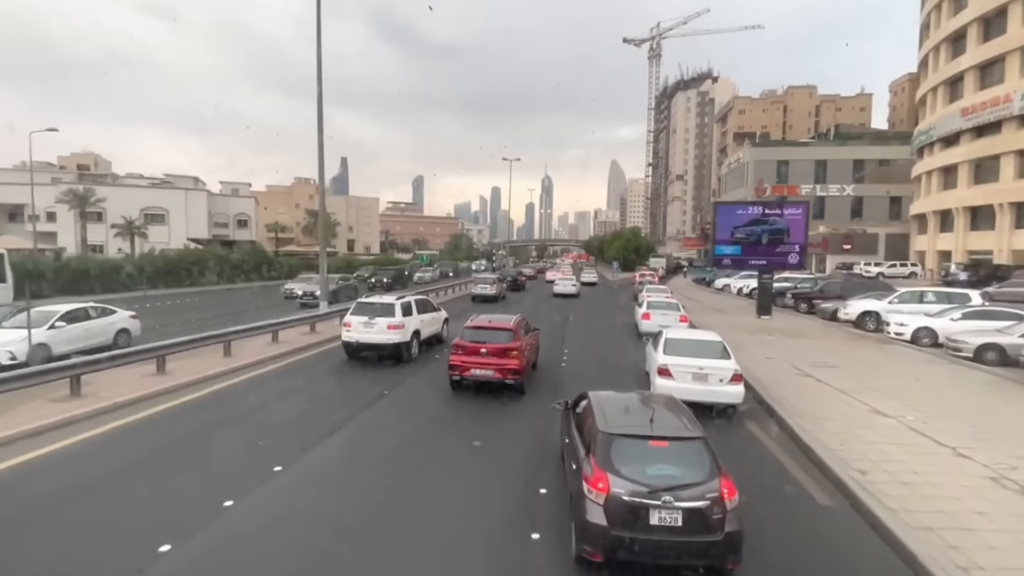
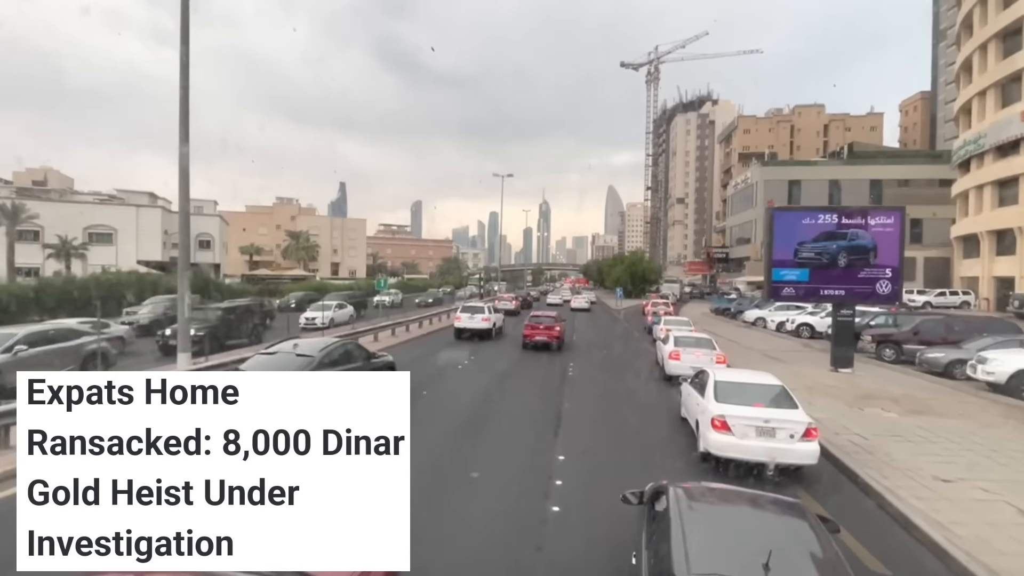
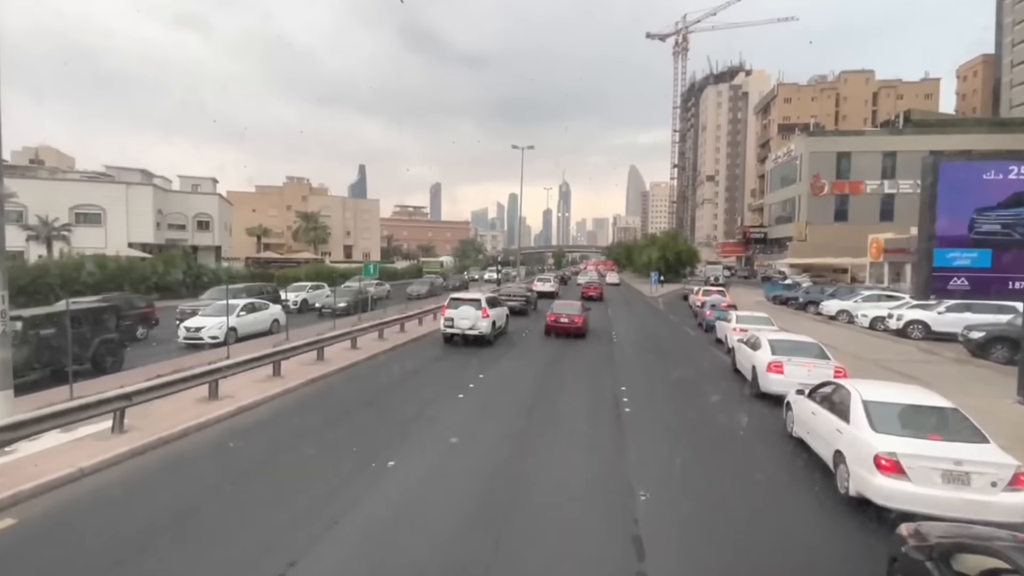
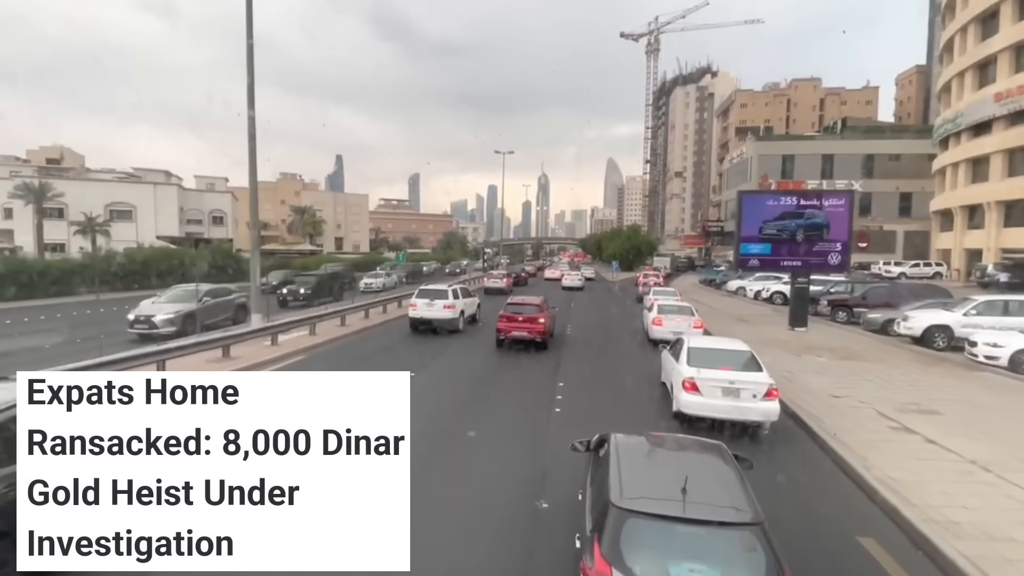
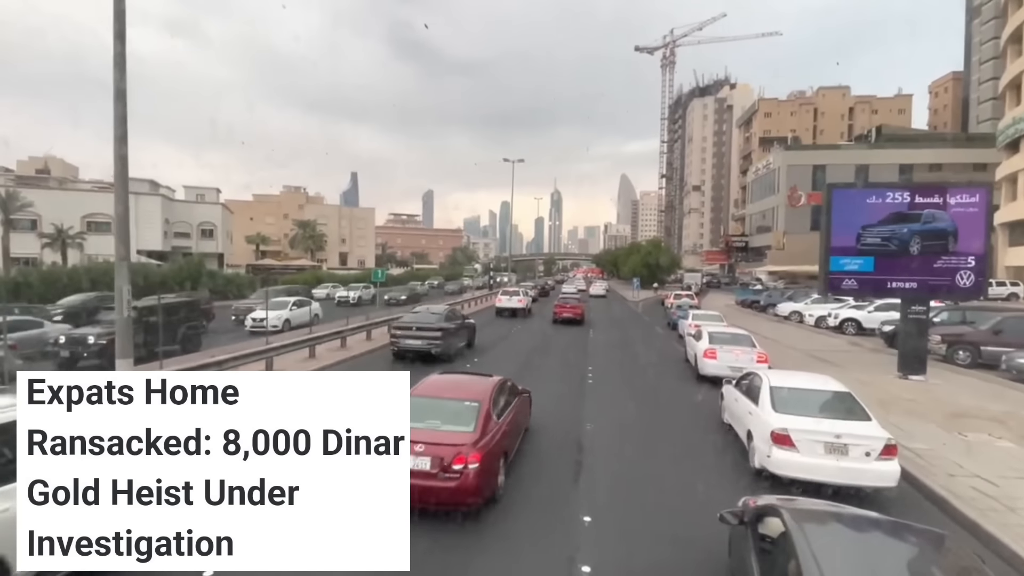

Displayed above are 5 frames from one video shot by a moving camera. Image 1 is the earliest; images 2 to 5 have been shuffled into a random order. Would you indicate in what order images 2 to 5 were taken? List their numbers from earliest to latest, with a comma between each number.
4, 2, 5, 3
